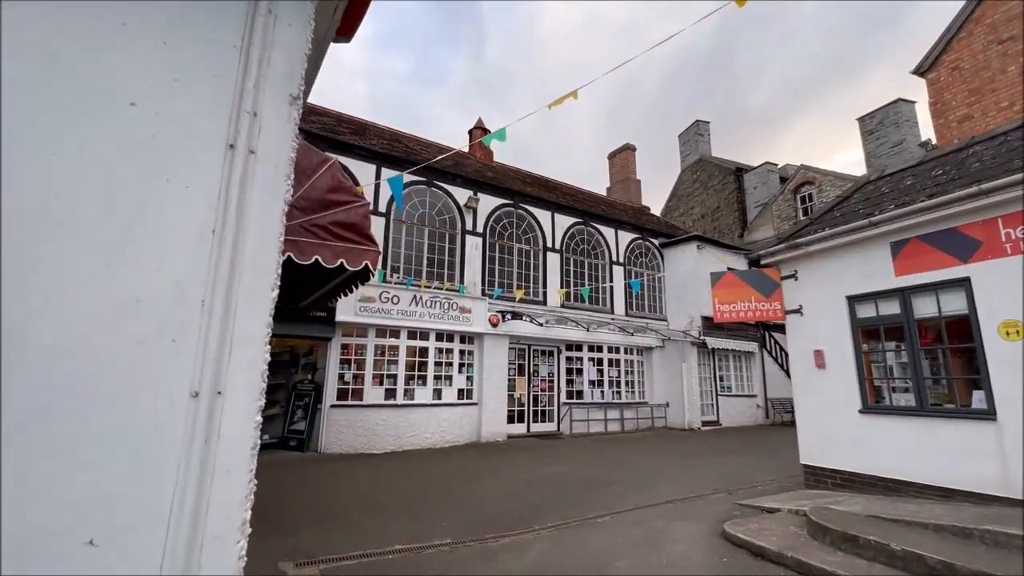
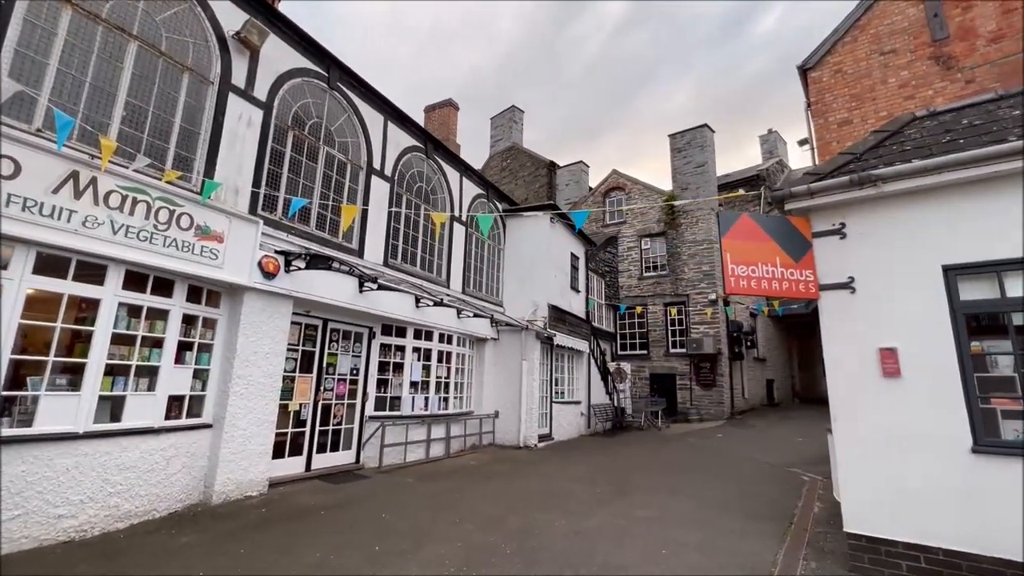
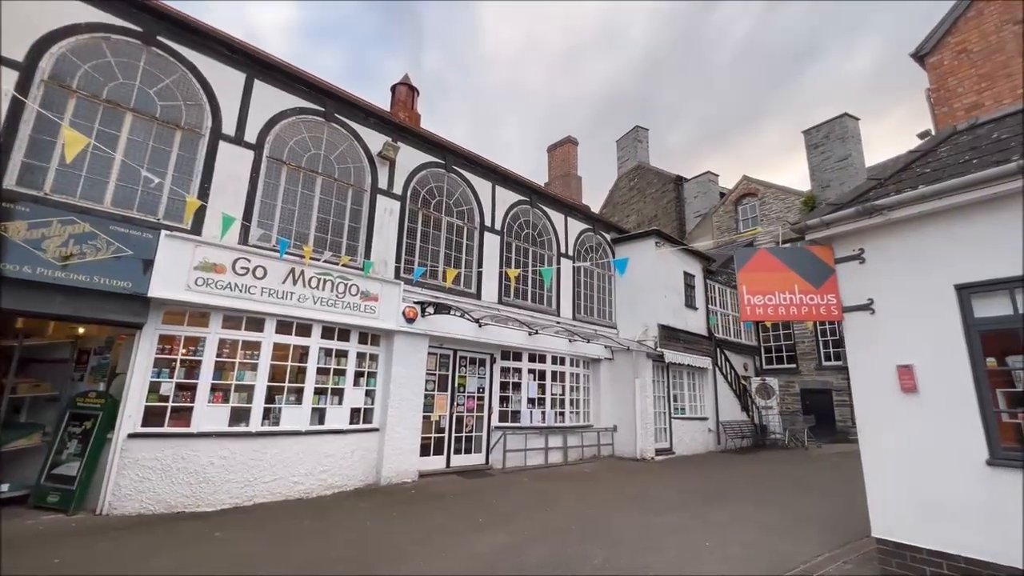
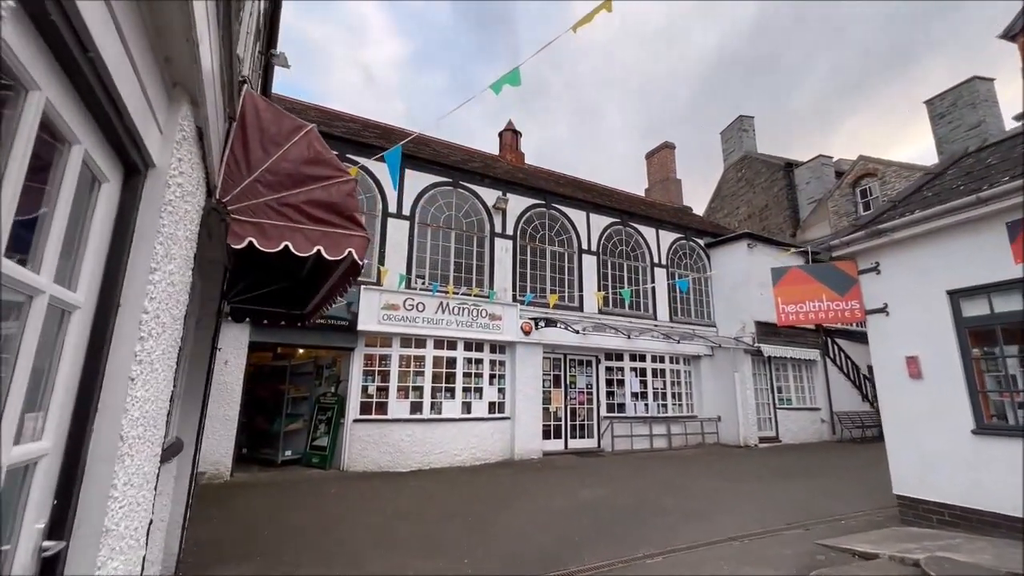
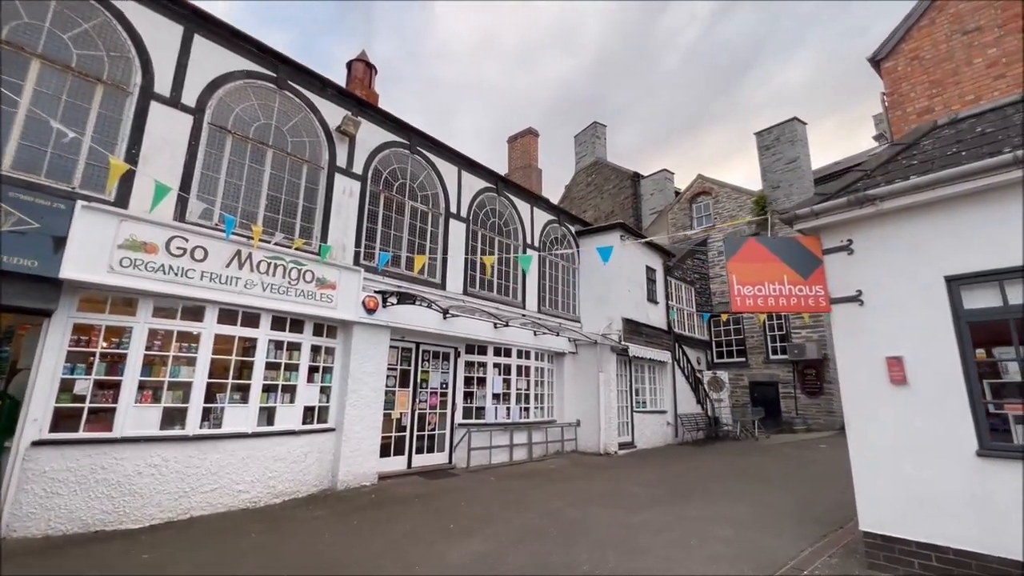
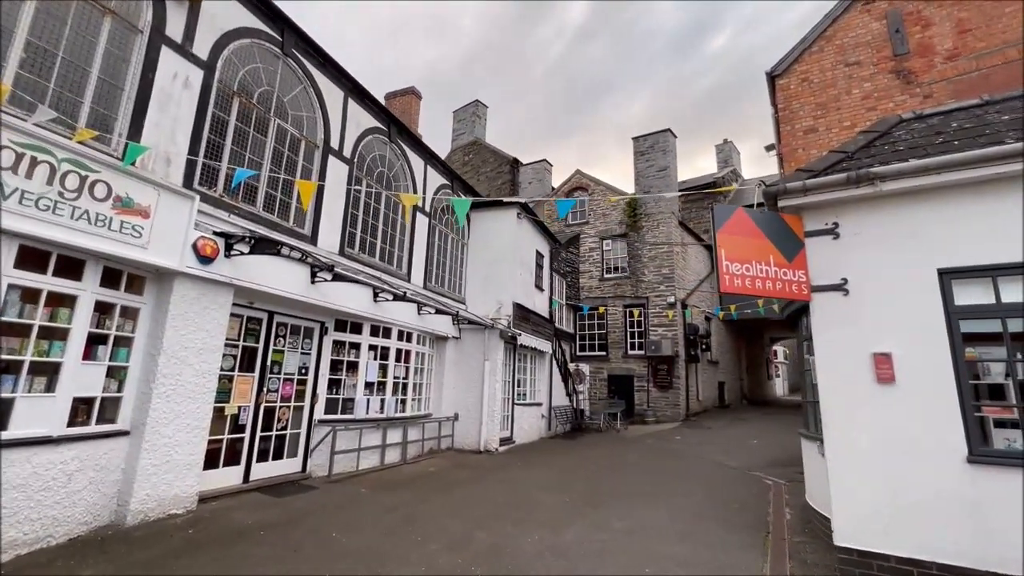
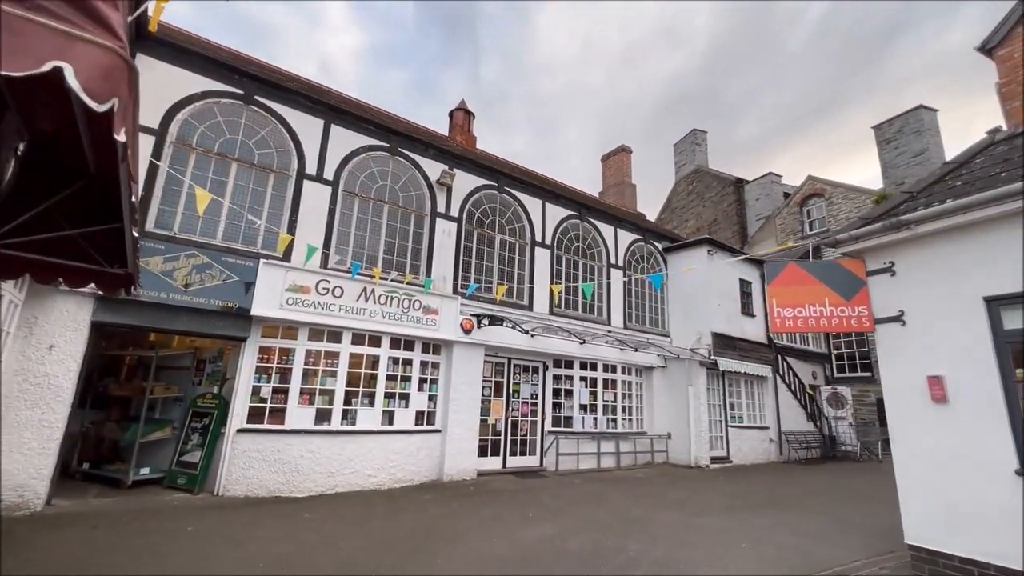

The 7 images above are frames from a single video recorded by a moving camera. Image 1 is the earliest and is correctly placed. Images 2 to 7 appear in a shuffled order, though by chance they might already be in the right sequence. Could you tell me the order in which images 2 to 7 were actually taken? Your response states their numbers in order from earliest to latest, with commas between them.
4, 7, 3, 5, 2, 6
